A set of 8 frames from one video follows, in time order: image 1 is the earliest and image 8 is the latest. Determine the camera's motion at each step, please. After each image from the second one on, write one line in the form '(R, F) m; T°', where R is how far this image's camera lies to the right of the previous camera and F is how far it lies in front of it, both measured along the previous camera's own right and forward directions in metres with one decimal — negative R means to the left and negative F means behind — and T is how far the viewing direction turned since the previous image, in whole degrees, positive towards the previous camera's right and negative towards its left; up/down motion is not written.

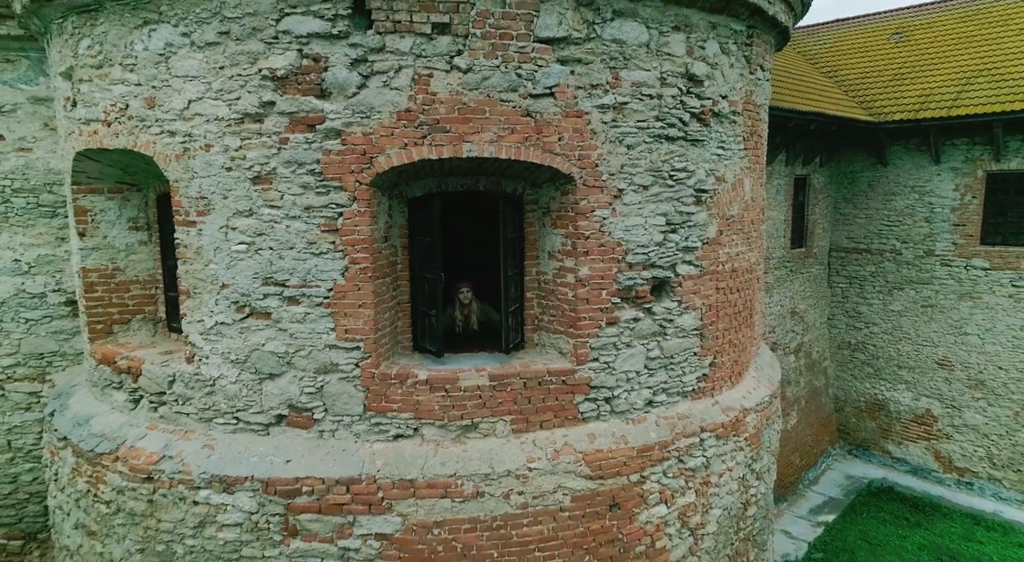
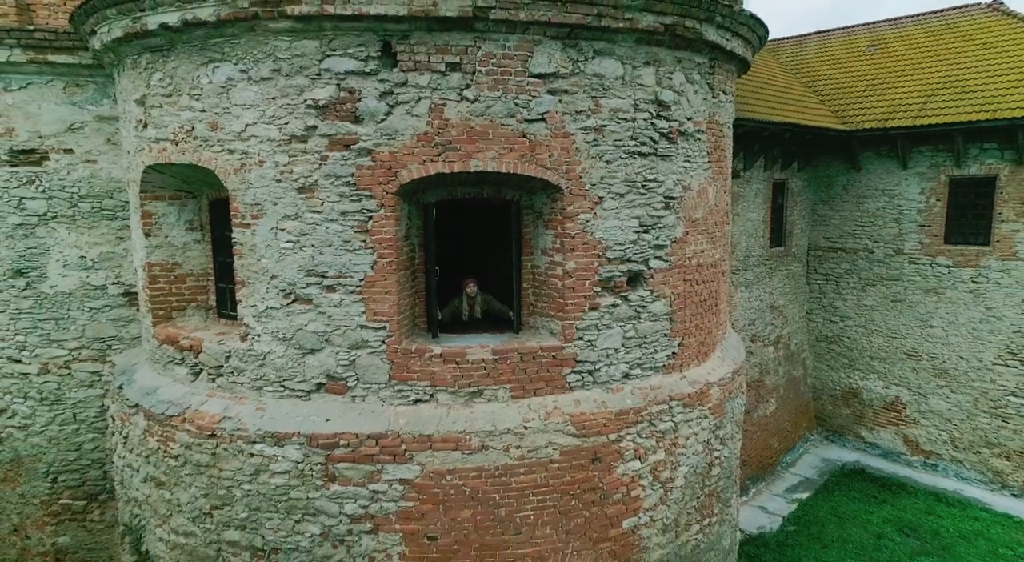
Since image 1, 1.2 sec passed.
(0.0, -0.8) m; 0°
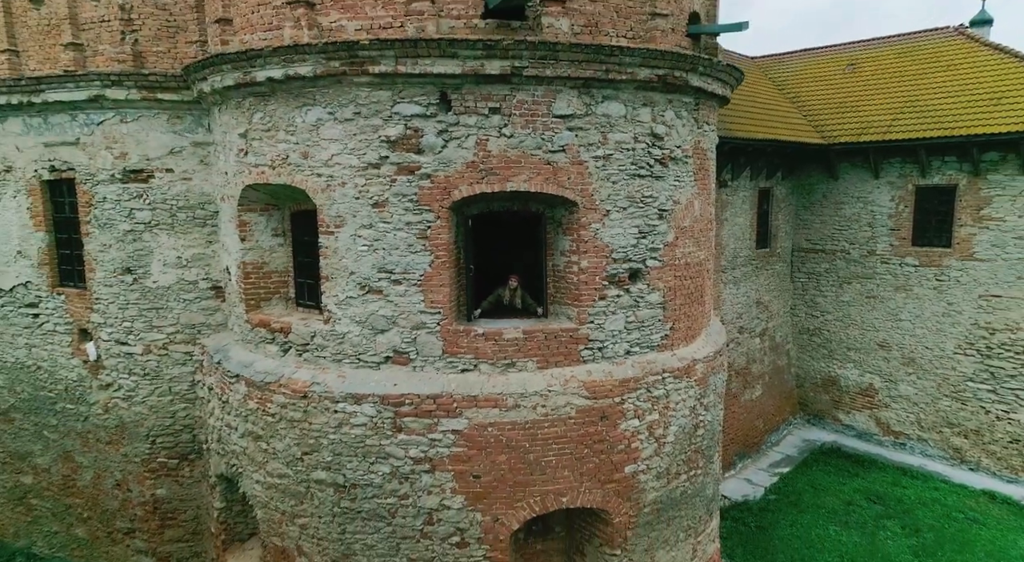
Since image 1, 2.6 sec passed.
(-0.2, -1.2) m; 0°
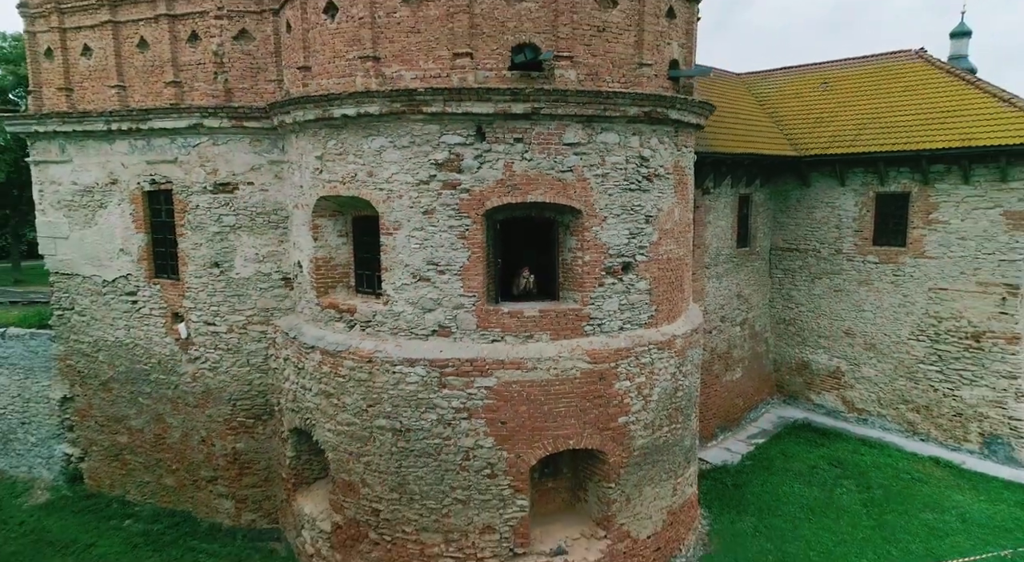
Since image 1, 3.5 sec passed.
(-0.2, -1.6) m; 0°
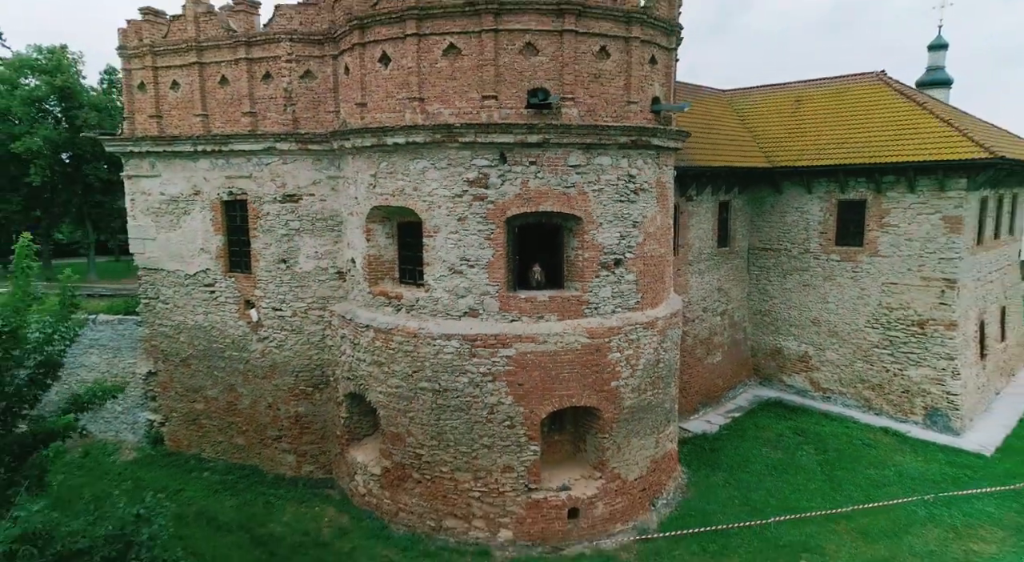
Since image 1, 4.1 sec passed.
(-0.2, -1.9) m; 0°
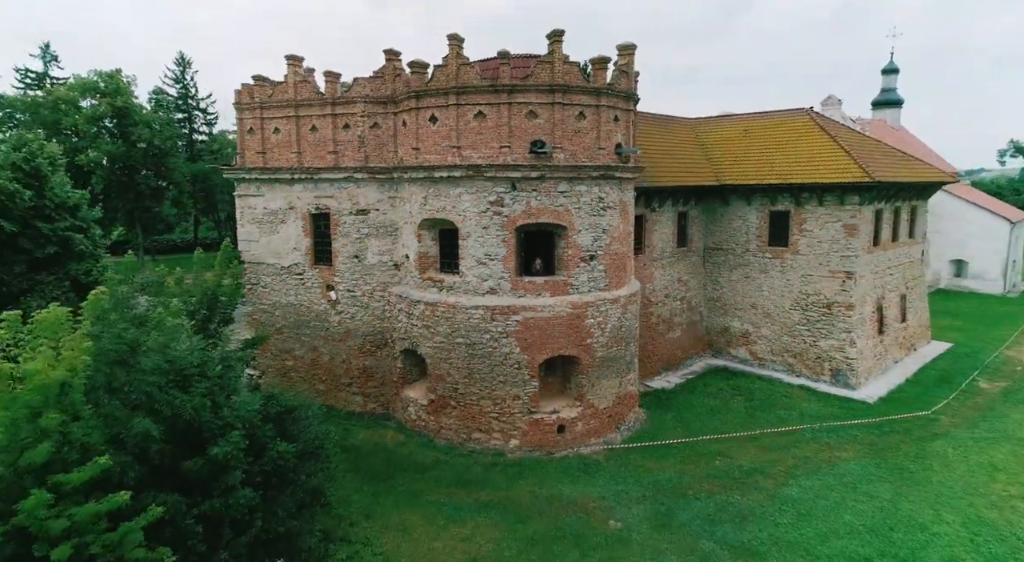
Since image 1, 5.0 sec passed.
(-0.2, -4.3) m; 0°
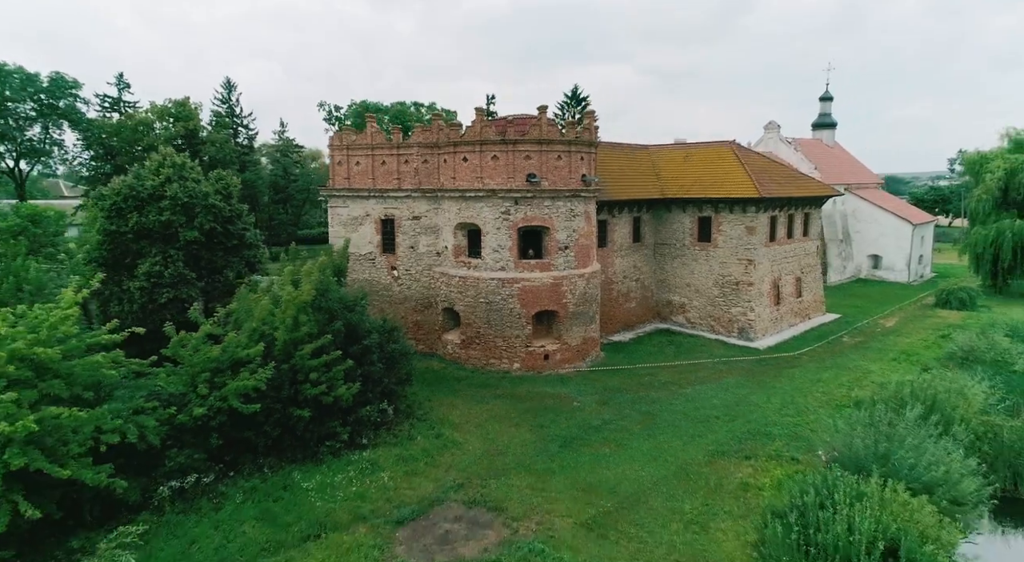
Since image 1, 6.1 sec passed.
(-0.1, -7.5) m; 0°
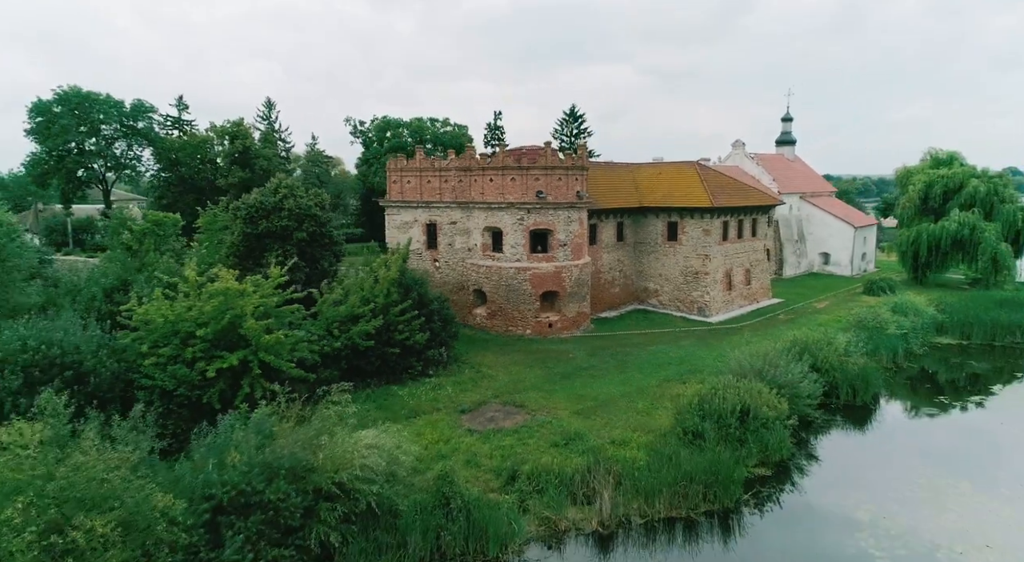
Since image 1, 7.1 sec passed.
(-0.6, -7.5) m; 0°
